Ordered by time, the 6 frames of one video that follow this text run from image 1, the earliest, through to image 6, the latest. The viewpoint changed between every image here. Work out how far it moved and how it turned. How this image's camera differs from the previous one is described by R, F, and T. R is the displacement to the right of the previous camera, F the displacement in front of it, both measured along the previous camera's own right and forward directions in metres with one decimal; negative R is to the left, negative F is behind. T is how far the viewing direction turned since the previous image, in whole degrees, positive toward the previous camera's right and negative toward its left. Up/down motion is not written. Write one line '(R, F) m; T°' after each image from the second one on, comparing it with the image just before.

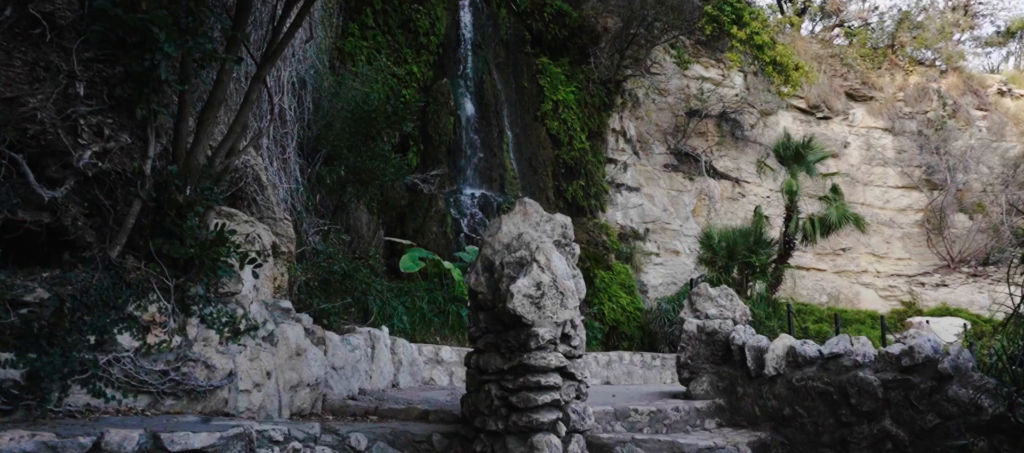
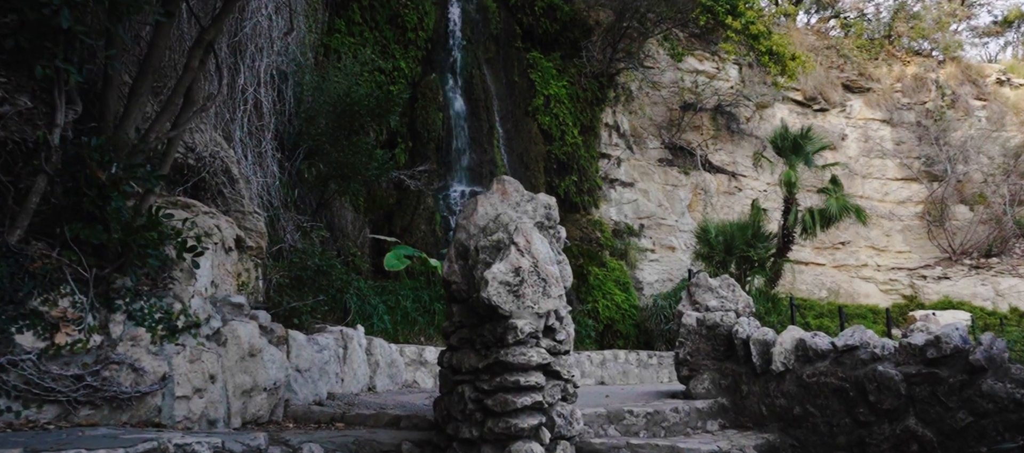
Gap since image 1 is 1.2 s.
(+0.1, +0.5) m; 0°
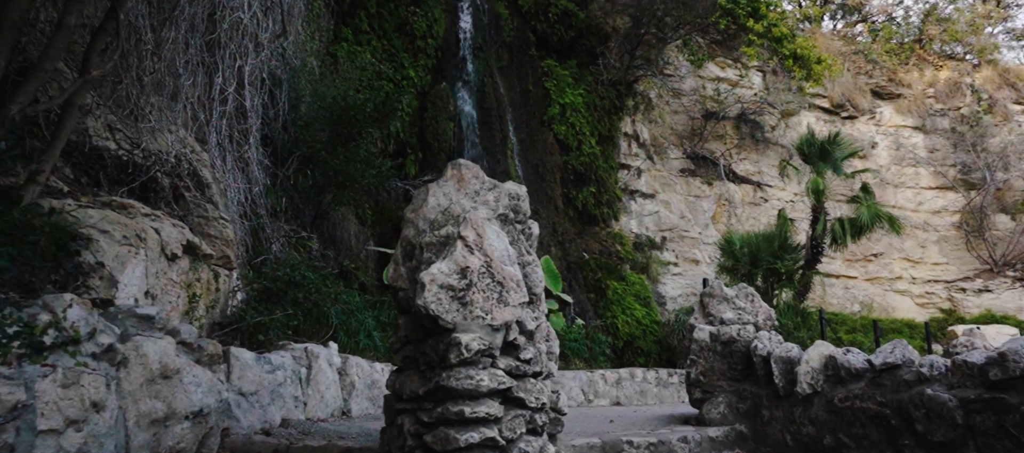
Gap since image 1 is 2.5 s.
(+0.3, +0.7) m; -2°
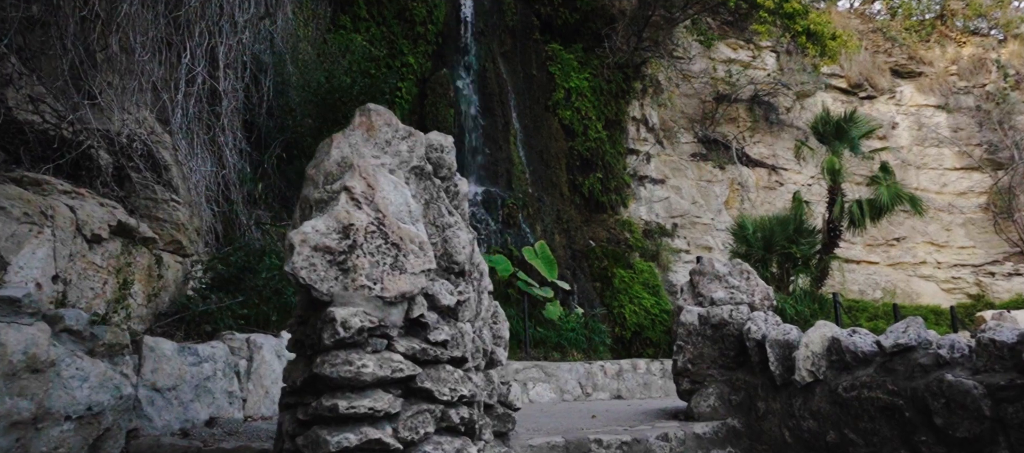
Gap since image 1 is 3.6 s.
(+0.3, +0.6) m; -1°
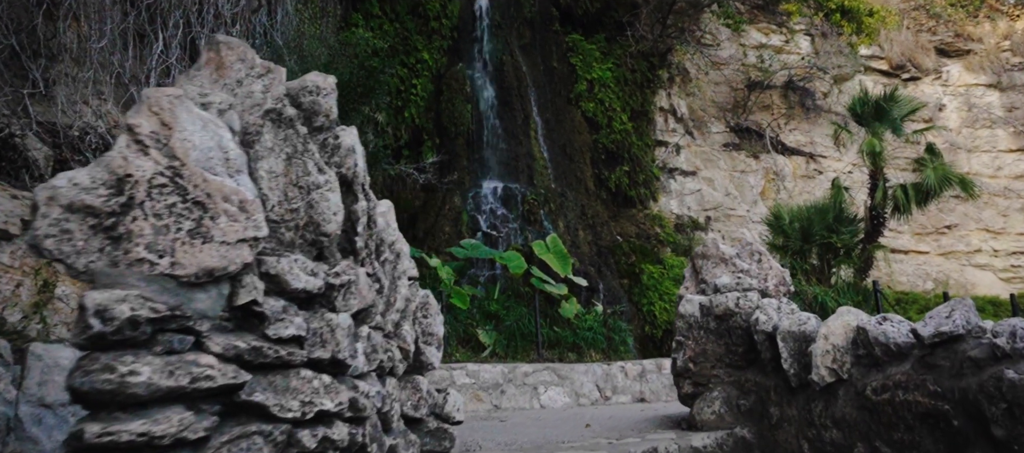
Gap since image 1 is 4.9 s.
(+0.4, +0.7) m; -3°
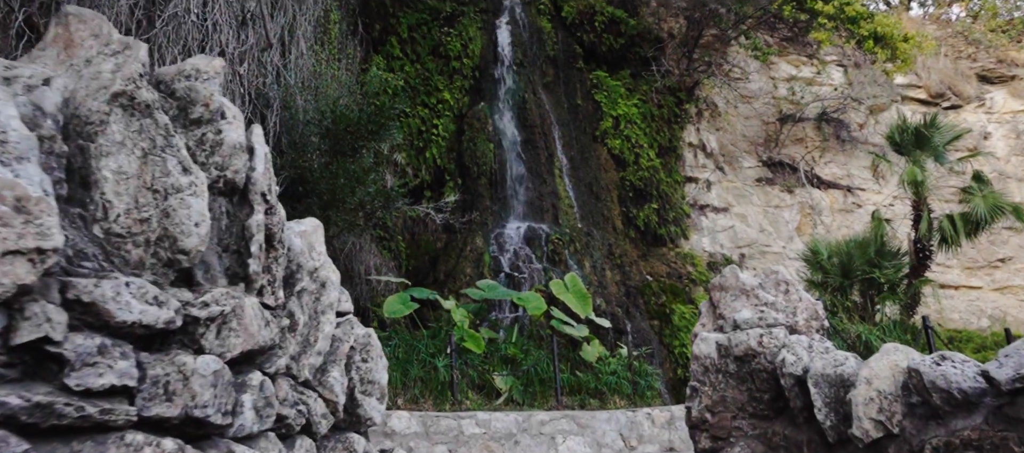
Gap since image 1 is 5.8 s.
(+0.2, +0.5) m; -3°
